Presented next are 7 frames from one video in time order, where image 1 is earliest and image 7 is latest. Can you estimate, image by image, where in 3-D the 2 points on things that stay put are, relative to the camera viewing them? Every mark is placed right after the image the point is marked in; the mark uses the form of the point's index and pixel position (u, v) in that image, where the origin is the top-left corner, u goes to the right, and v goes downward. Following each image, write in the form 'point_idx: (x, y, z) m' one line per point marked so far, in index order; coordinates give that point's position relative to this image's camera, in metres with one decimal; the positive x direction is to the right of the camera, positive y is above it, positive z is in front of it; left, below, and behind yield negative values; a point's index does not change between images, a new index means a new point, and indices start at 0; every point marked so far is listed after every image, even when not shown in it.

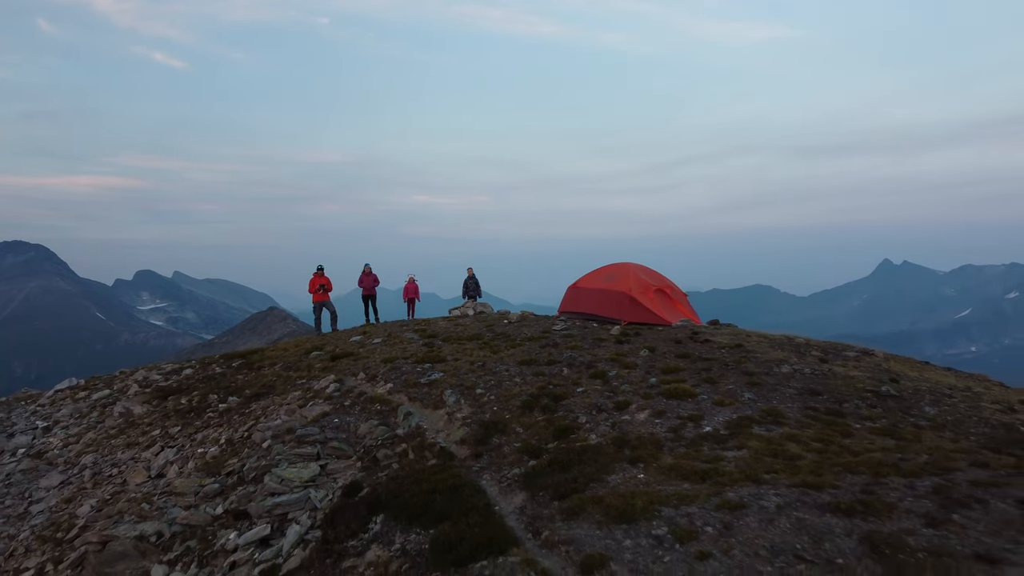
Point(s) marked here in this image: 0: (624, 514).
0: (+2.1, -4.2, +10.9) m
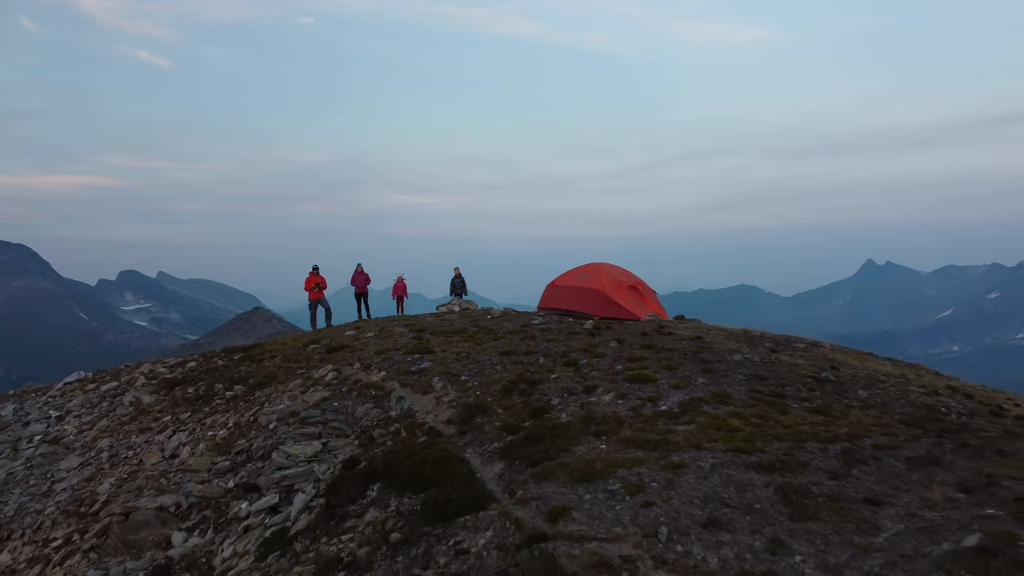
0: (+1.6, -4.1, +12.9) m
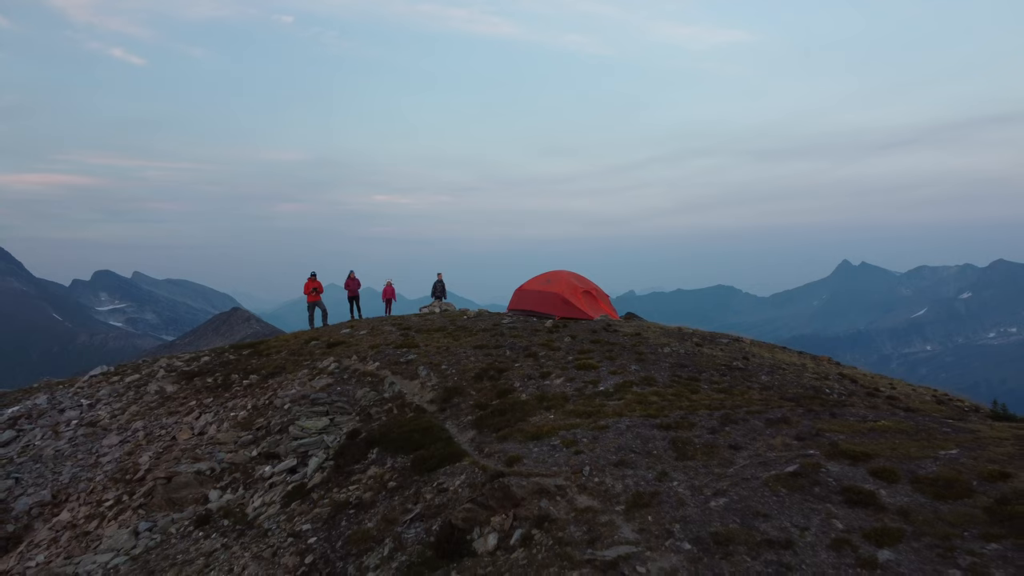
0: (+0.7, -4.4, +17.2) m
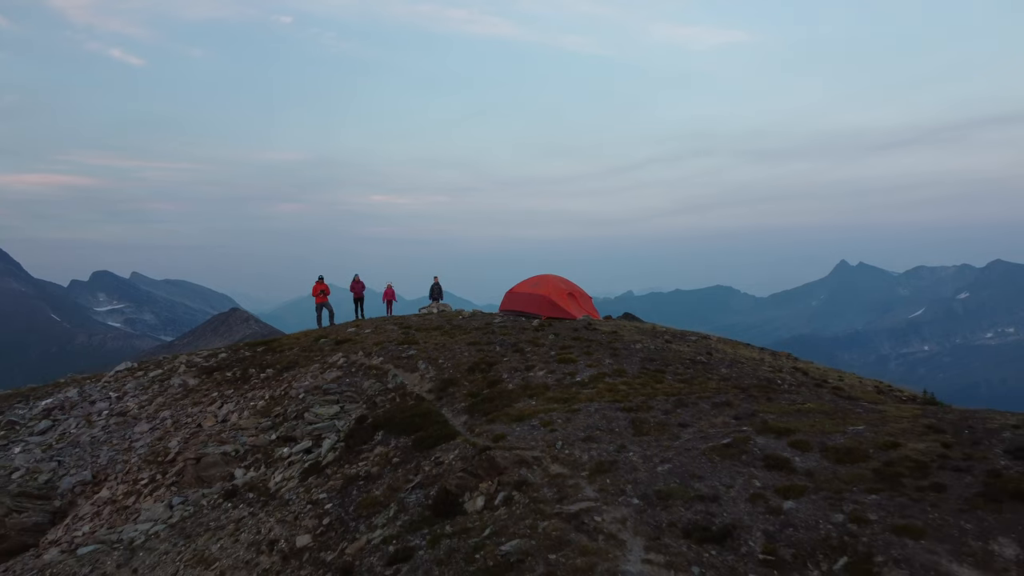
0: (+0.2, -4.5, +20.1) m
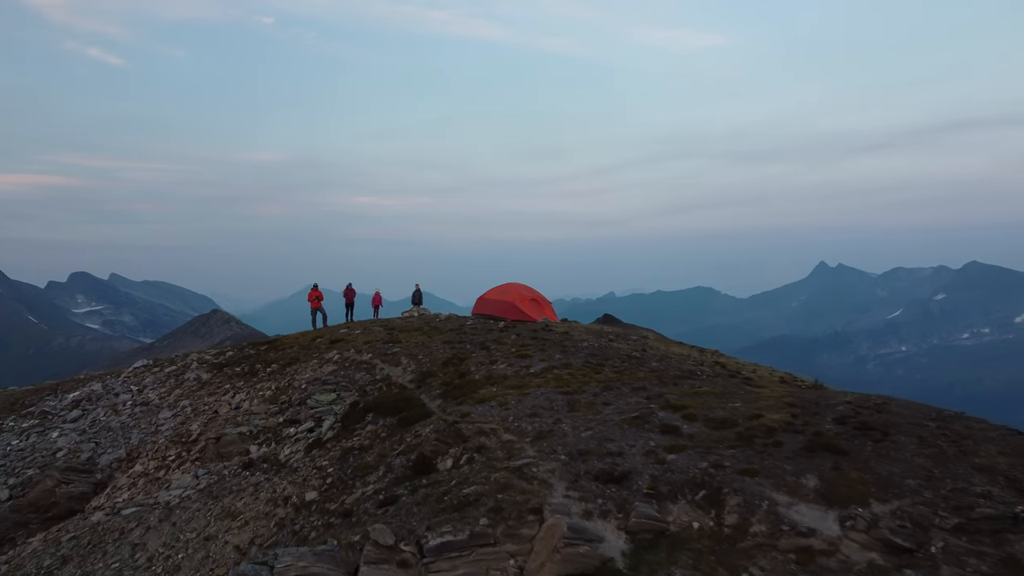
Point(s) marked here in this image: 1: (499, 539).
0: (-1.4, -4.9, +25.4) m
1: (-0.4, -7.8, +18.1) m
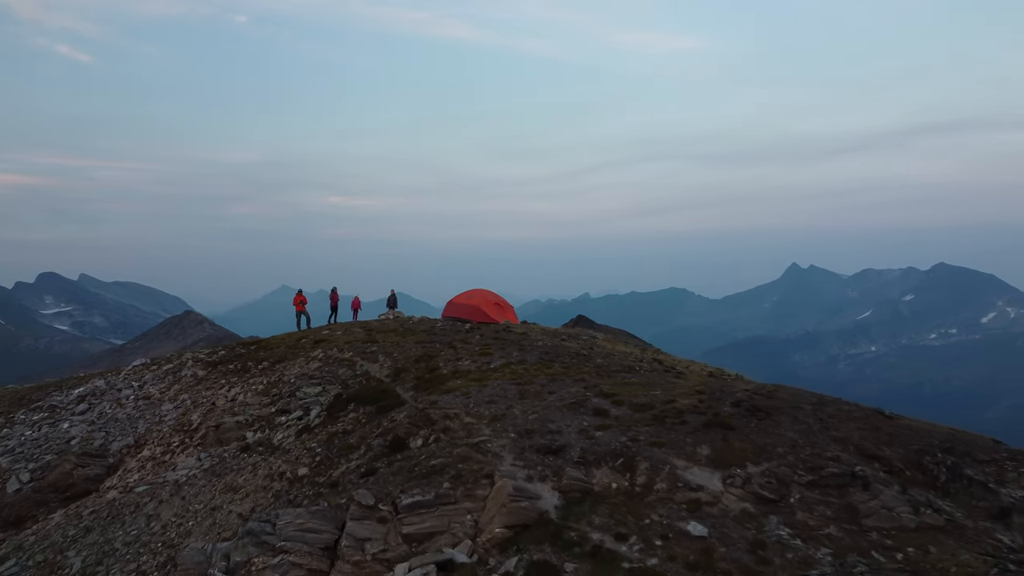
0: (-3.4, -5.3, +30.0) m
1: (-2.1, -8.2, +22.7) m
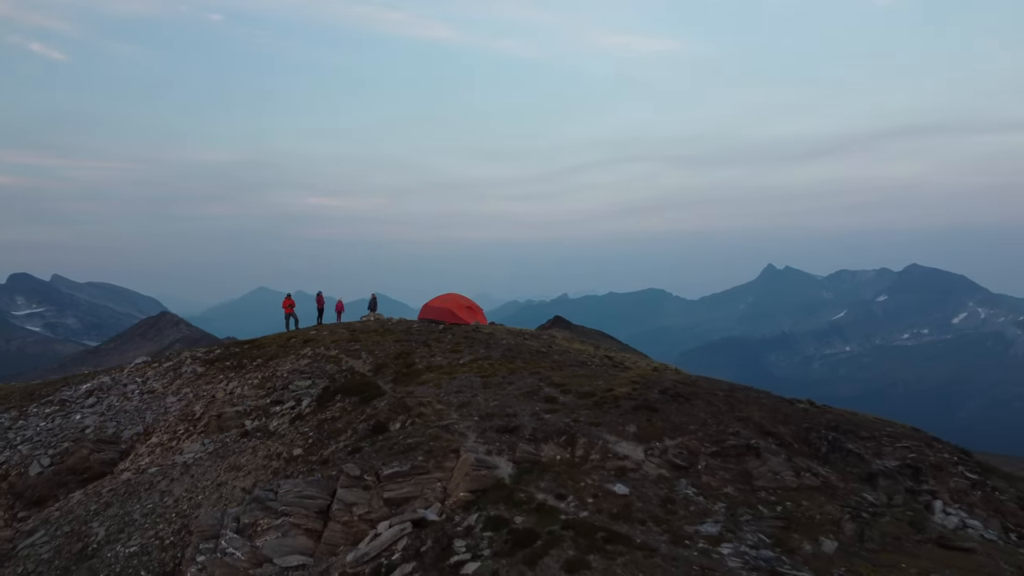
0: (-5.4, -5.7, +34.8) m
1: (-3.9, -8.6, +27.6) m
